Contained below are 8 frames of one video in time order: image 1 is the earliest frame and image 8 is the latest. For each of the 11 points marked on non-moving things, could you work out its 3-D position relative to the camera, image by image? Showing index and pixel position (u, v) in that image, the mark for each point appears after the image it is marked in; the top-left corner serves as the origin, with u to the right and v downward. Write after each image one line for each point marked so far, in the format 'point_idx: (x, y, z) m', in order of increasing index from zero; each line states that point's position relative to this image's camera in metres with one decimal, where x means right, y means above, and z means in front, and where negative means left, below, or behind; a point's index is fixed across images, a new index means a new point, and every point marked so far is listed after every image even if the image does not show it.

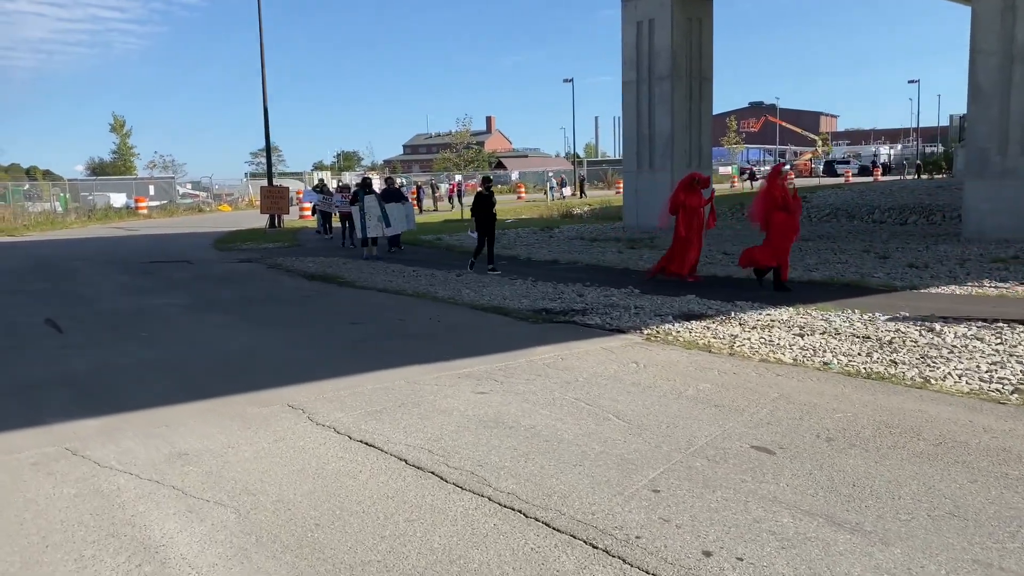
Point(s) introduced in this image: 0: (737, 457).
0: (+1.2, -0.9, +4.5) m
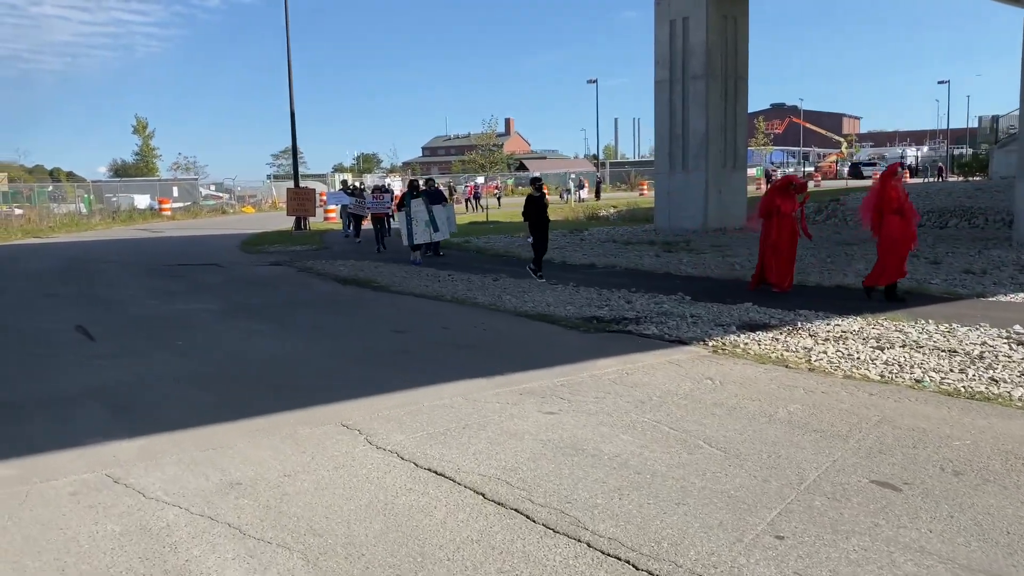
0: (+1.7, -1.0, +4.0) m
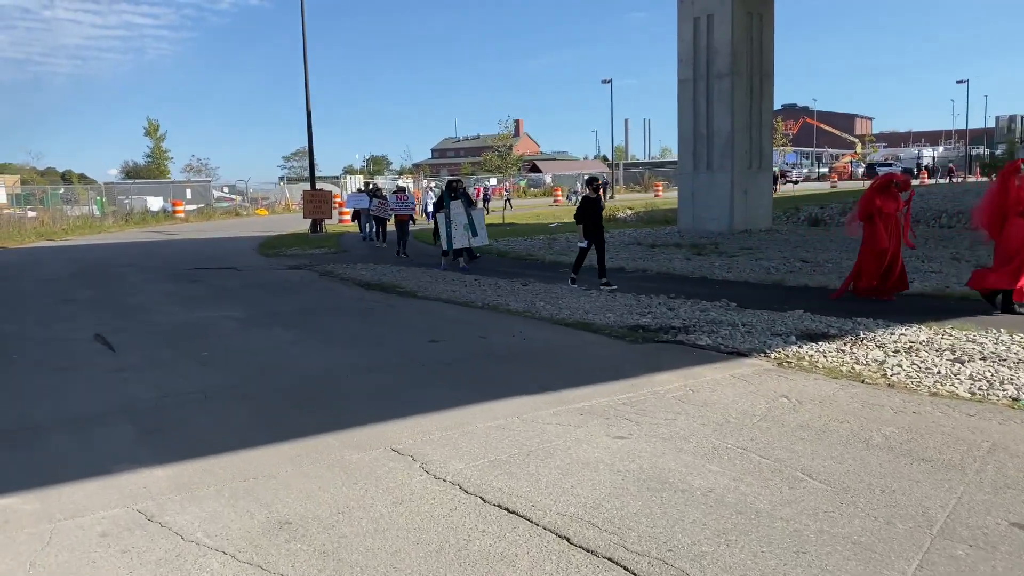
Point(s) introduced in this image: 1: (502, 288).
0: (+2.0, -1.0, +3.4) m
1: (-0.1, 0.0, +12.9) m
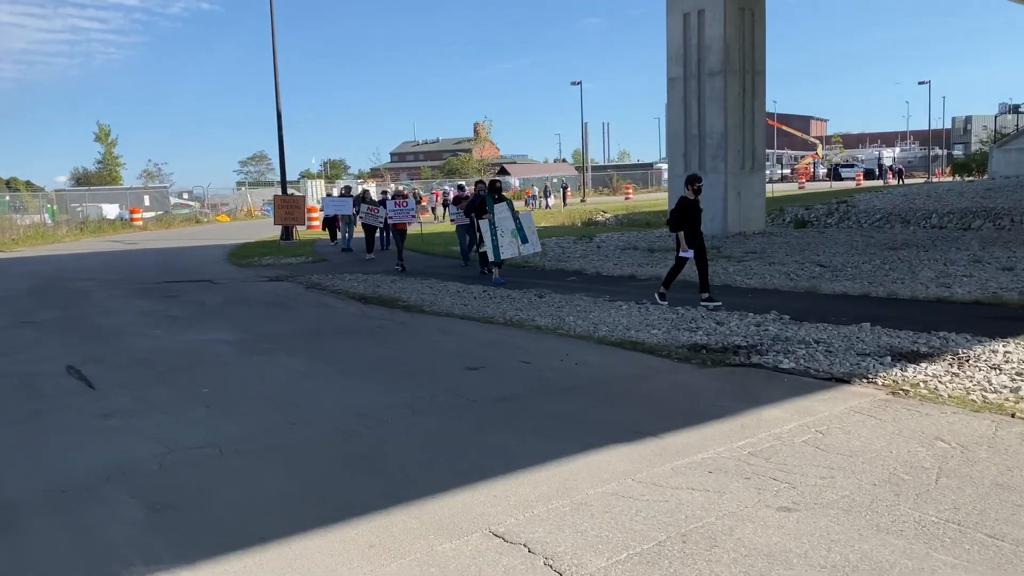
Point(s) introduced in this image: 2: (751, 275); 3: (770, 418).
0: (+2.7, -1.1, +2.4) m
1: (+0.1, -0.2, +11.8) m
2: (+4.3, +0.2, +15.1) m
3: (+1.7, -0.9, +5.6) m
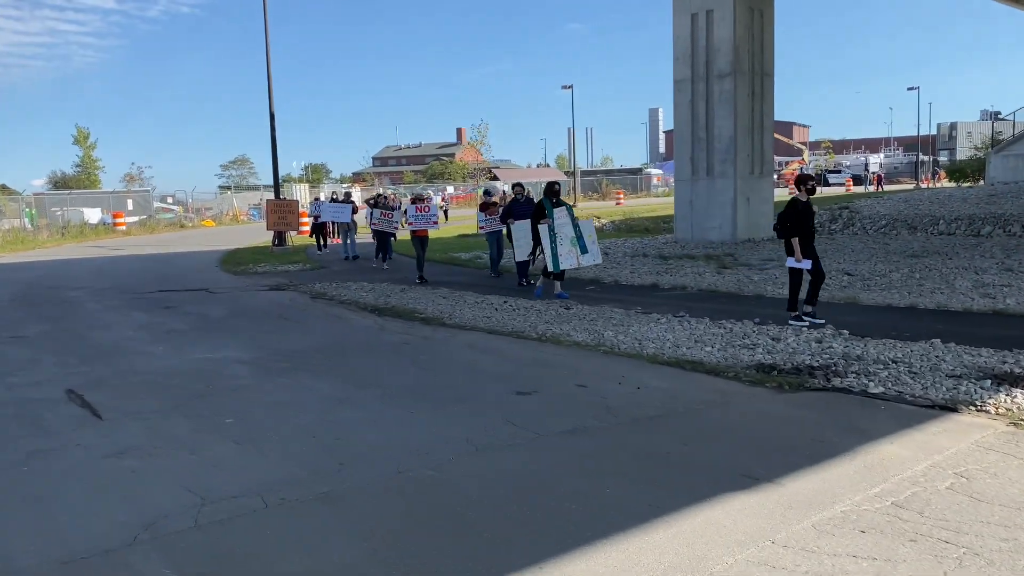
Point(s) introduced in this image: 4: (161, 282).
0: (+3.3, -1.2, +1.7) m
1: (+0.4, -0.3, +11.0) m
2: (+4.6, +0.1, +14.4) m
3: (+2.2, -1.0, +4.9) m
4: (-7.3, +0.1, +17.5) m
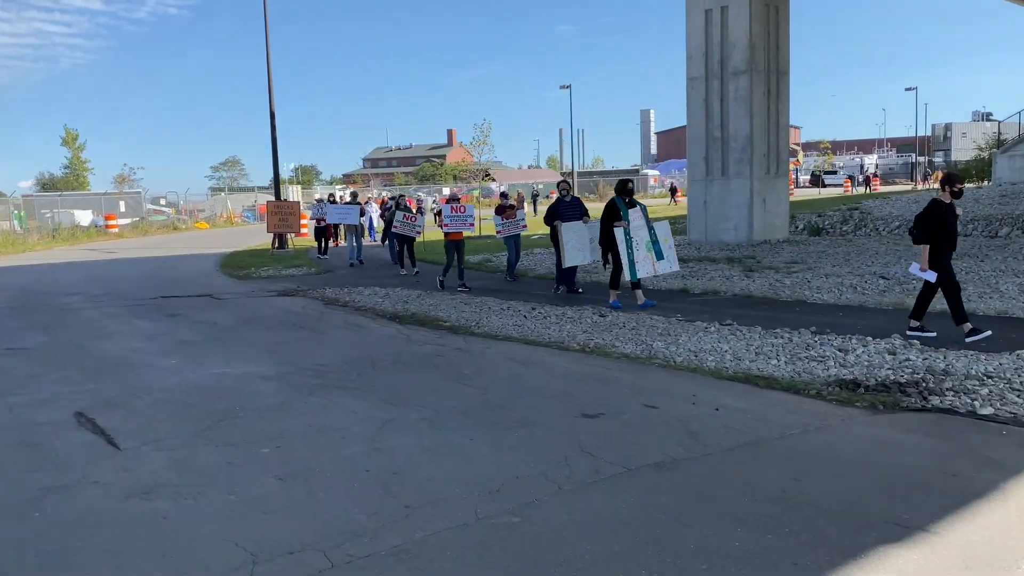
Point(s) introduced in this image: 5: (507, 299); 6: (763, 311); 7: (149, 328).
0: (+3.8, -1.3, +1.1) m
1: (+0.9, -0.4, +10.3) m
2: (+5.0, 0.0, +13.8) m
3: (+2.7, -1.0, +4.2) m
4: (-7.0, 0.0, +16.7) m
5: (-0.1, -0.2, +12.9) m
6: (+3.3, -0.3, +11.0) m
7: (-4.7, -0.5, +10.8) m
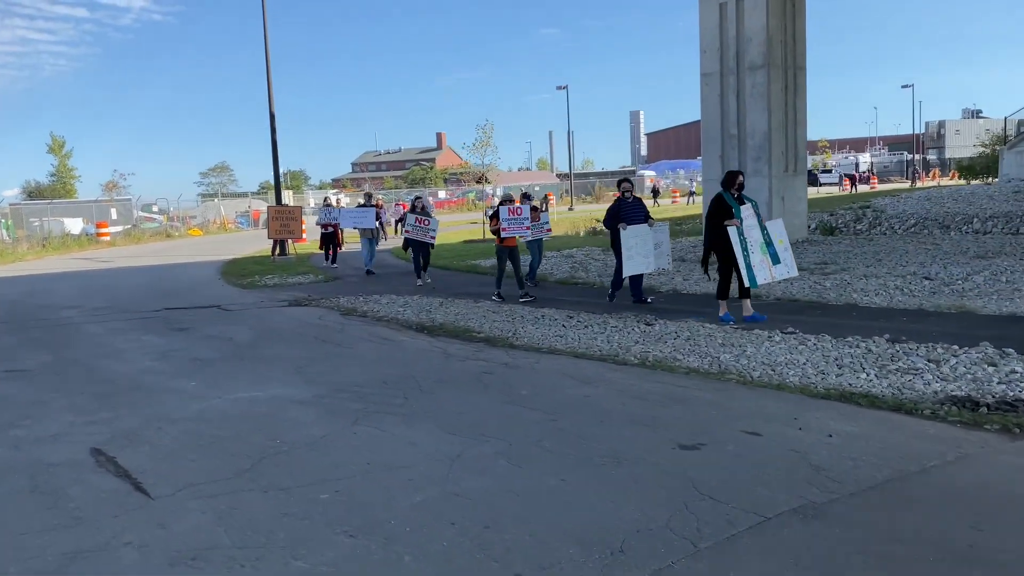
0: (+4.4, -1.3, +0.3) m
1: (+1.3, -0.5, +9.6) m
2: (+5.4, 0.0, +13.1) m
3: (+3.2, -1.1, +3.4) m
4: (-6.6, -0.2, +15.9) m
5: (+0.4, -0.3, +12.1) m
6: (+3.8, -0.3, +10.2) m
7: (-4.2, -0.7, +10.0) m
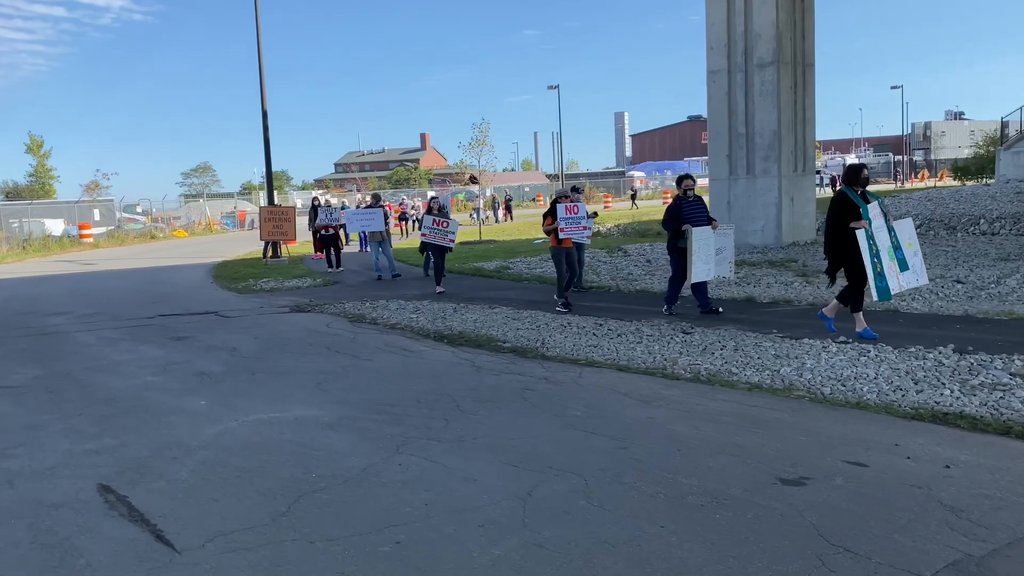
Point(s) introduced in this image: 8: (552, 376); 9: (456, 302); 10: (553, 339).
0: (+4.9, -1.4, -0.3) m
1: (+1.7, -0.6, +8.9) m
2: (+5.7, -0.1, +12.5) m
3: (+3.7, -1.1, +2.8) m
4: (-6.4, -0.3, +15.0) m
5: (+0.7, -0.3, +11.4) m
6: (+4.1, -0.4, +9.6) m
7: (-3.9, -0.8, +9.2) m
8: (+0.4, -0.8, +7.5) m
9: (-0.8, -0.2, +13.0) m
10: (+0.5, -0.6, +9.5) m
